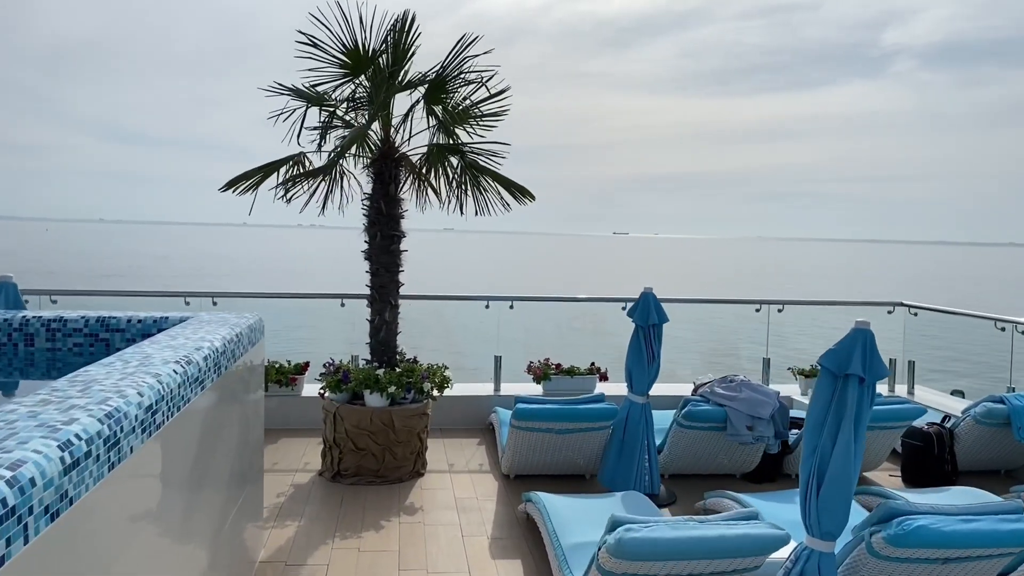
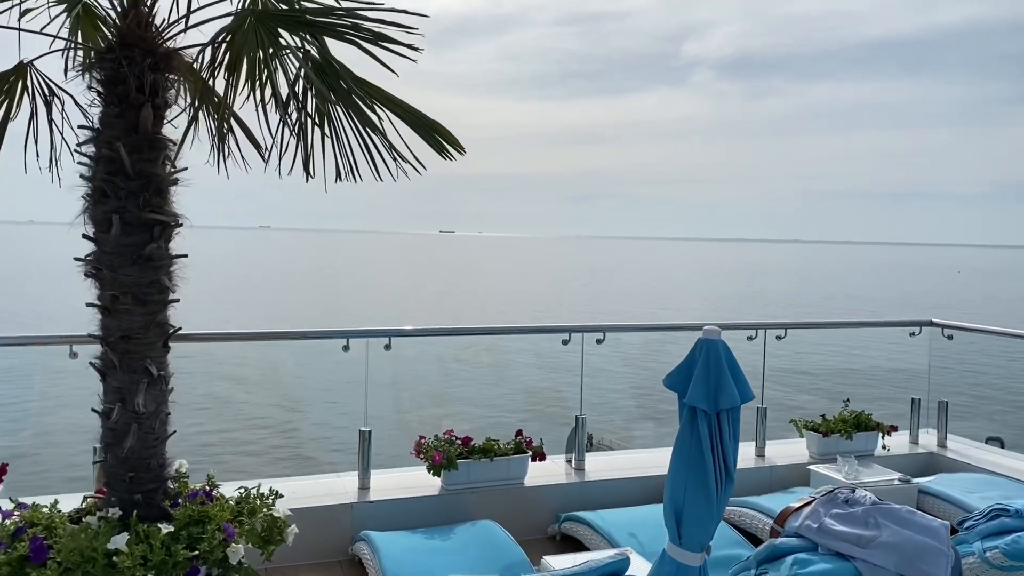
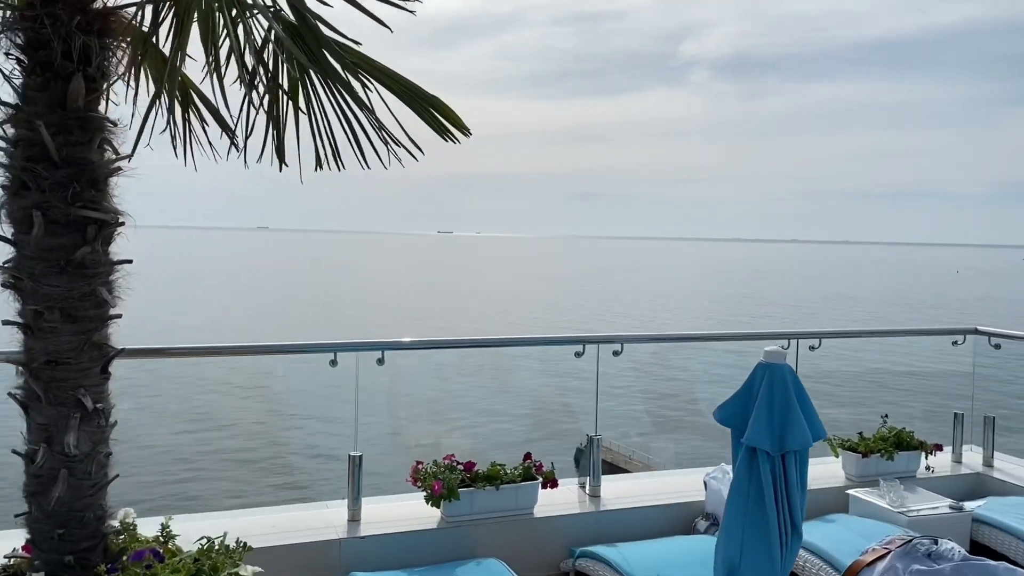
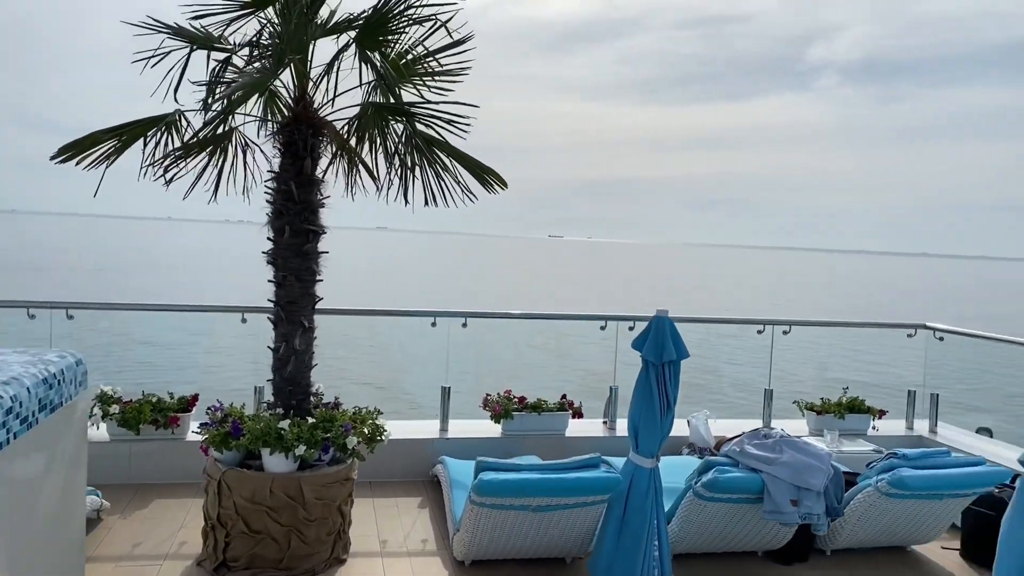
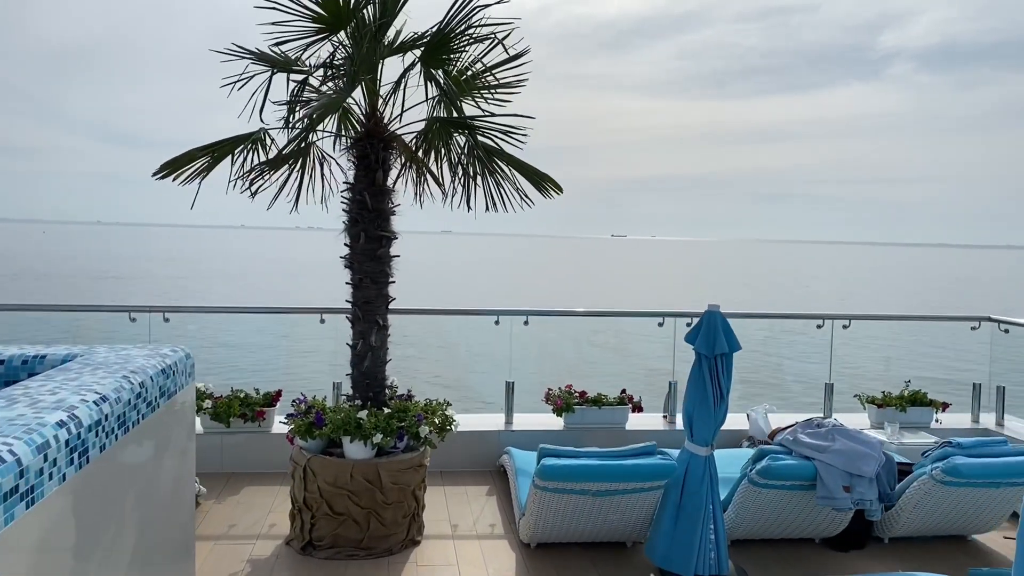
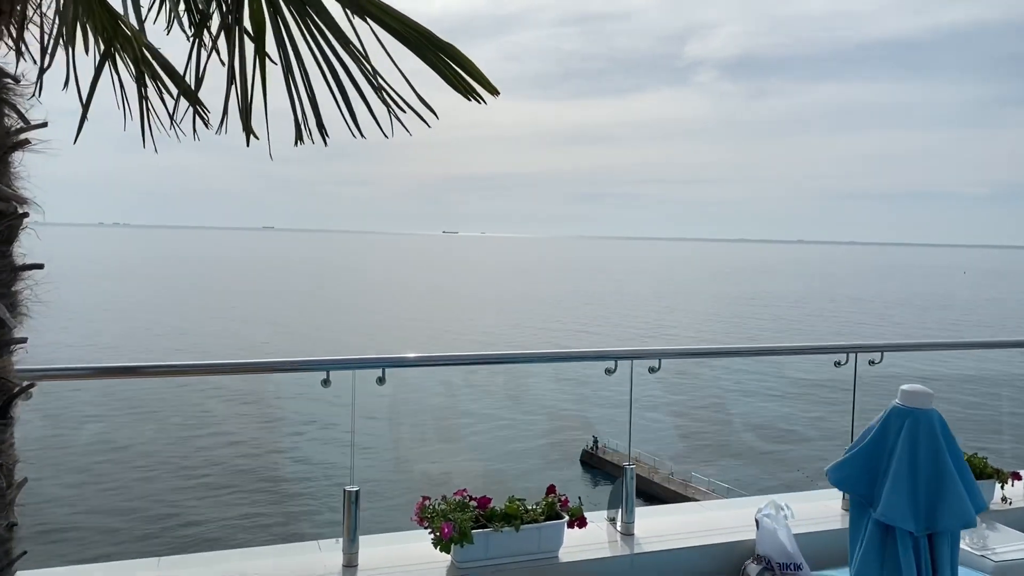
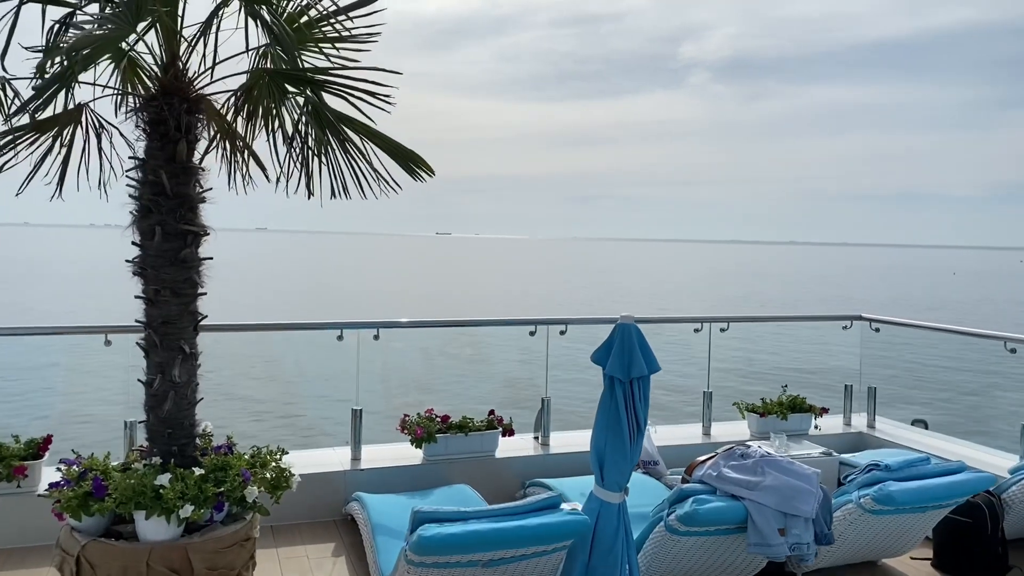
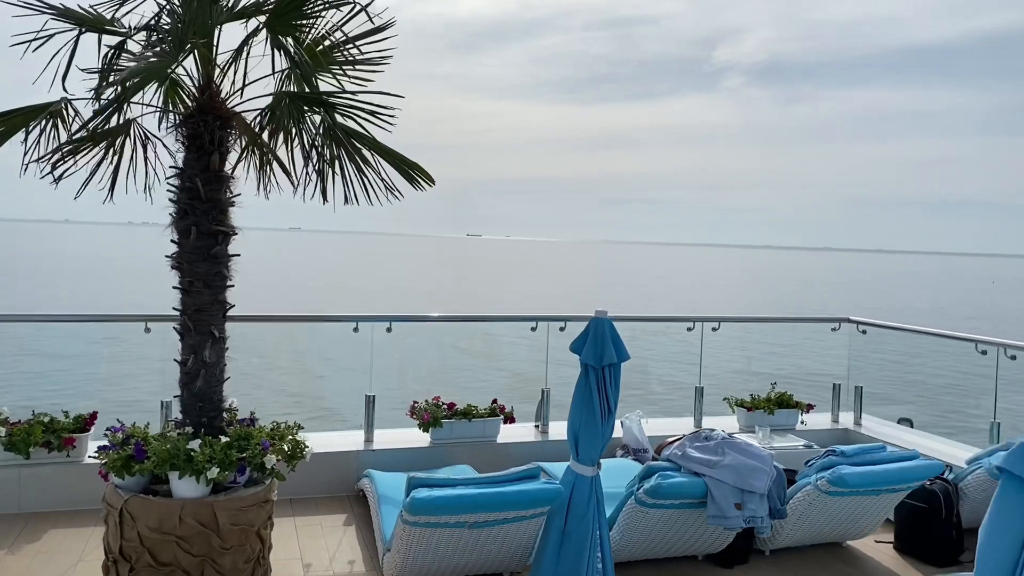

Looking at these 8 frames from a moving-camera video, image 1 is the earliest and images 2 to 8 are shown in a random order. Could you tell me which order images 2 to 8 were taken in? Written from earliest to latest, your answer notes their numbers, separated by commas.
5, 4, 8, 7, 2, 3, 6
